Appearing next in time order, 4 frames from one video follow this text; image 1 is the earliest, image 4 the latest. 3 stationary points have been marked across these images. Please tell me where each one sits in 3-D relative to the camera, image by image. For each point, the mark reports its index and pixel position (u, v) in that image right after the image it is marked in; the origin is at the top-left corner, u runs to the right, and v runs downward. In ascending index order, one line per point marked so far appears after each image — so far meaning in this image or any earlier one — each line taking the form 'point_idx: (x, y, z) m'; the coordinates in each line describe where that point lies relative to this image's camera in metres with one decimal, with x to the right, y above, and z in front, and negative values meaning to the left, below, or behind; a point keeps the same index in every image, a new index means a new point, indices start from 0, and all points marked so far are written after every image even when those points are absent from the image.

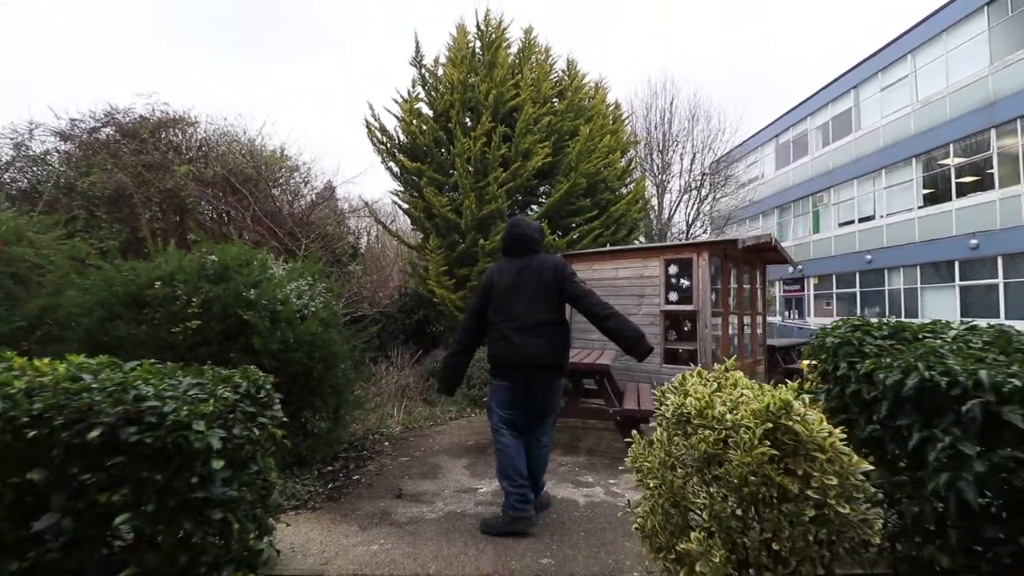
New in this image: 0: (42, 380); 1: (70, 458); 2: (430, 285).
0: (-2.0, -0.4, +2.1) m
1: (-1.7, -0.6, +1.9) m
2: (-1.4, +0.1, +8.4) m
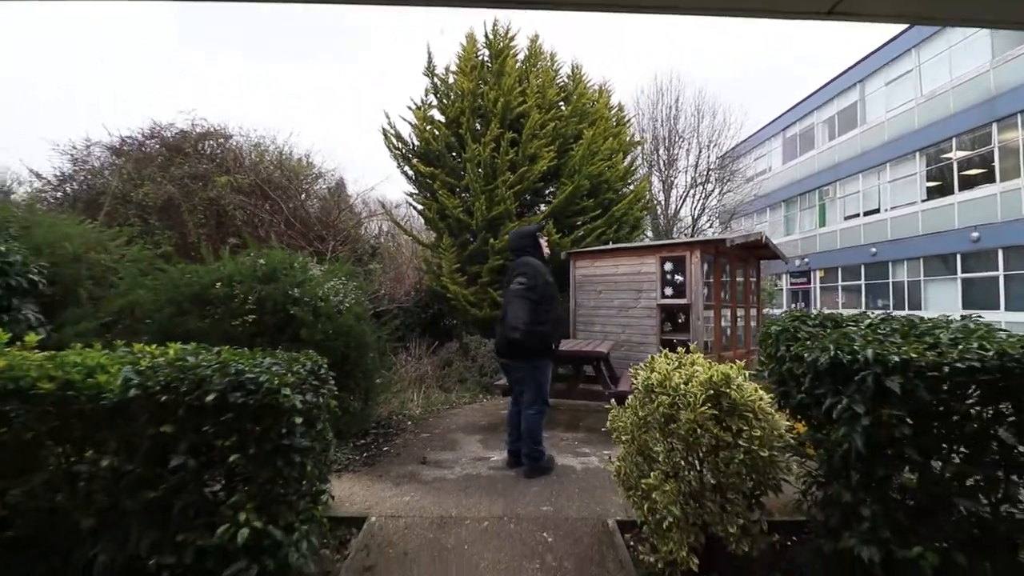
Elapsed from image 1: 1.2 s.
0: (-2.0, -0.4, +2.8) m
1: (-1.7, -0.7, +2.6) m
2: (-1.2, +0.1, +9.1) m
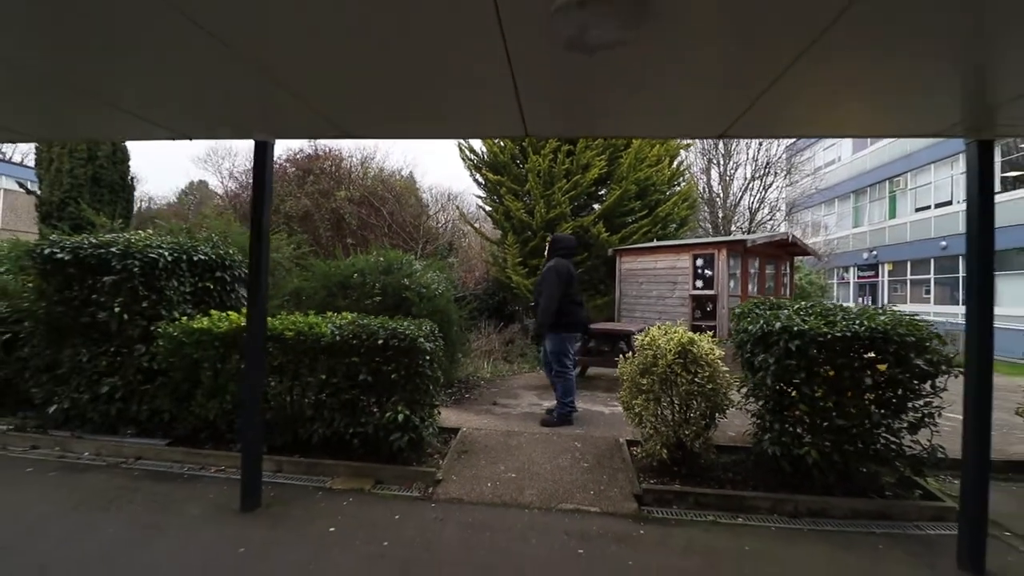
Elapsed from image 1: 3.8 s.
0: (-1.6, -0.3, +4.7) m
1: (-1.3, -0.6, +4.4) m
2: (-0.1, +0.3, +10.8) m
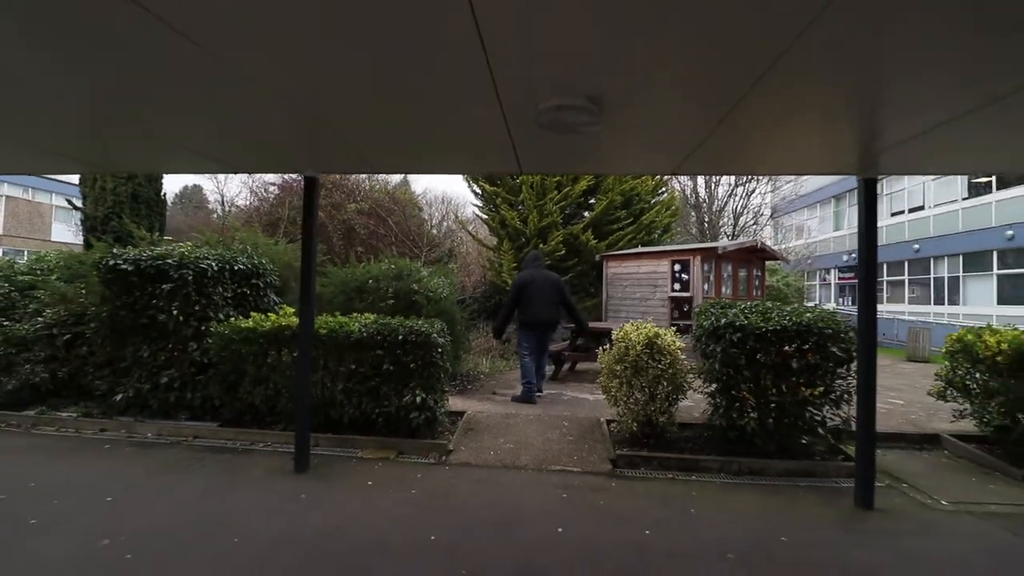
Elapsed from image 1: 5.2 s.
0: (-1.6, -0.4, +5.6) m
1: (-1.3, -0.6, +5.3) m
2: (-0.2, +0.2, +11.7) m
